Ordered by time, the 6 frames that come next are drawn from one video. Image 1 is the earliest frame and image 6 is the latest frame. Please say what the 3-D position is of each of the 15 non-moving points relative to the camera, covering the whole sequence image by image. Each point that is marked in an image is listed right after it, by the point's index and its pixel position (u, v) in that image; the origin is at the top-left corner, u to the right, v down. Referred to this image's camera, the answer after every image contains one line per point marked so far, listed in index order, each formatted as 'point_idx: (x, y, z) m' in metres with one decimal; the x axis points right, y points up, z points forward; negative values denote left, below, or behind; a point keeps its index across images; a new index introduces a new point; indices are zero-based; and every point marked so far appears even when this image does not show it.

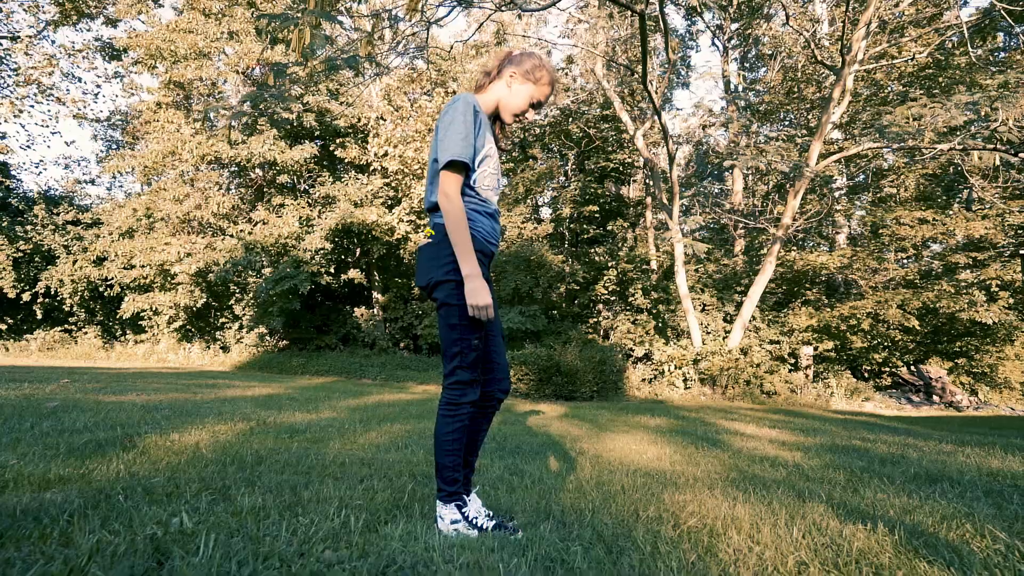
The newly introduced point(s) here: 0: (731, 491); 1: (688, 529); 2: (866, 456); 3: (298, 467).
0: (+1.0, -1.0, +3.1) m
1: (+0.6, -0.8, +2.3) m
2: (+2.5, -1.2, +4.7) m
3: (-1.1, -0.9, +3.3) m
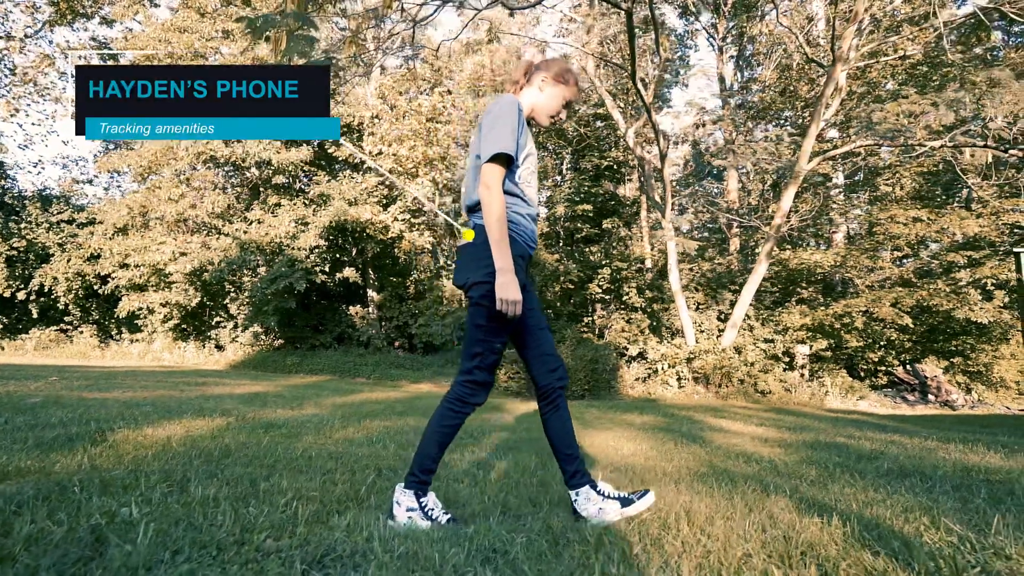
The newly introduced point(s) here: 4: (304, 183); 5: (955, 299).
0: (+0.8, -0.9, +3.1) m
1: (+0.4, -0.8, +2.3) m
2: (+2.4, -1.2, +4.7) m
3: (-1.2, -0.9, +3.3) m
4: (-4.9, +2.5, +15.6) m
5: (+8.2, -0.2, +12.4) m
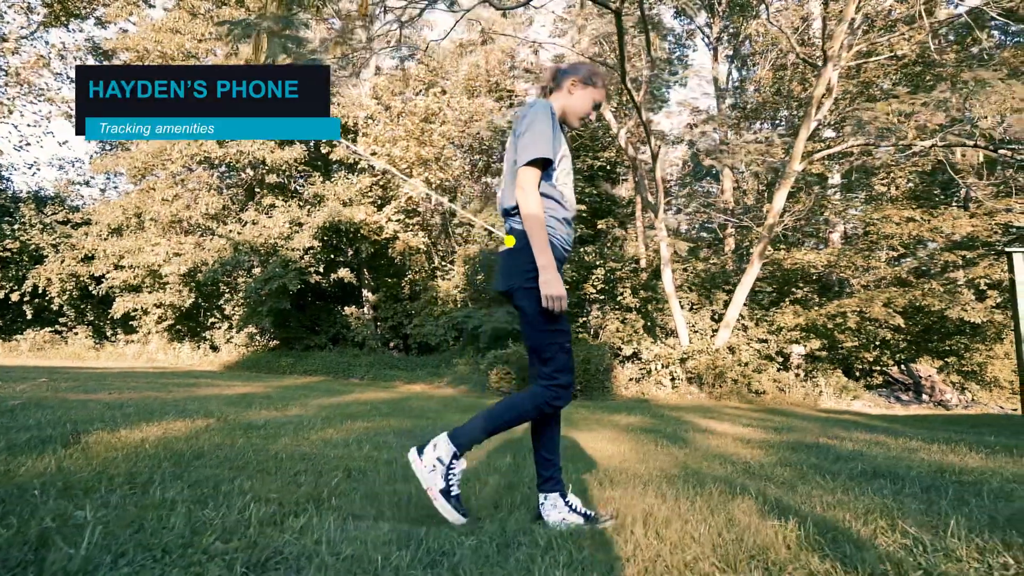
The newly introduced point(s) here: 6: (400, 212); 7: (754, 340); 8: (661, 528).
0: (+0.7, -0.9, +3.1) m
1: (+0.3, -0.8, +2.3) m
2: (+2.2, -1.2, +4.7) m
3: (-1.4, -0.9, +3.3) m
4: (-5.1, +2.5, +15.6) m
5: (+8.1, -0.2, +12.4) m
6: (-2.4, +1.6, +14.2) m
7: (+4.8, -1.0, +12.9) m
8: (+0.5, -0.8, +2.3) m
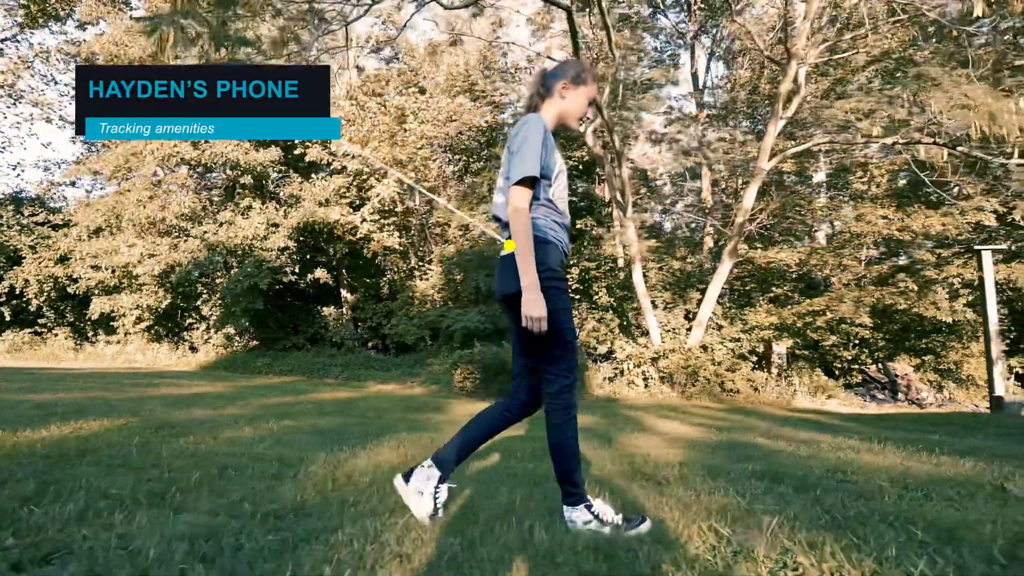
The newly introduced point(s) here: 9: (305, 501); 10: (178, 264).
0: (+0.1, -0.9, +3.1) m
1: (-0.4, -0.8, +2.3) m
2: (+1.6, -1.2, +4.6) m
3: (-2.0, -0.9, +3.3) m
4: (-5.6, +2.5, +15.7) m
5: (+7.6, -0.2, +12.3) m
6: (-3.0, +1.6, +14.3) m
7: (+4.2, -1.0, +12.9) m
8: (-0.1, -0.8, +2.3) m
9: (-0.8, -0.8, +2.6) m
10: (-7.4, +0.5, +14.6) m
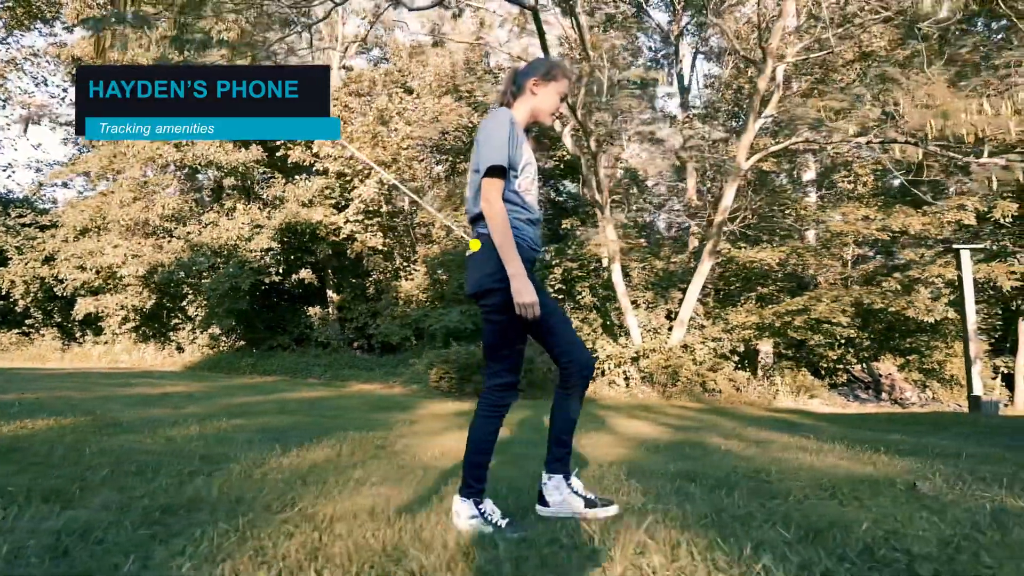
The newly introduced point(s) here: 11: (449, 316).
0: (-0.3, -0.9, +3.1) m
1: (-0.8, -0.8, +2.3) m
2: (+1.2, -1.1, +4.7) m
3: (-2.4, -0.9, +3.3) m
4: (-5.9, +2.5, +15.7) m
5: (+7.2, -0.2, +12.3) m
6: (-3.3, +1.6, +14.3) m
7: (+3.9, -1.0, +12.9) m
8: (-0.5, -0.8, +2.3) m
9: (-1.2, -0.8, +2.6) m
10: (-7.7, +0.5, +14.6) m
11: (-1.2, -0.6, +13.0) m
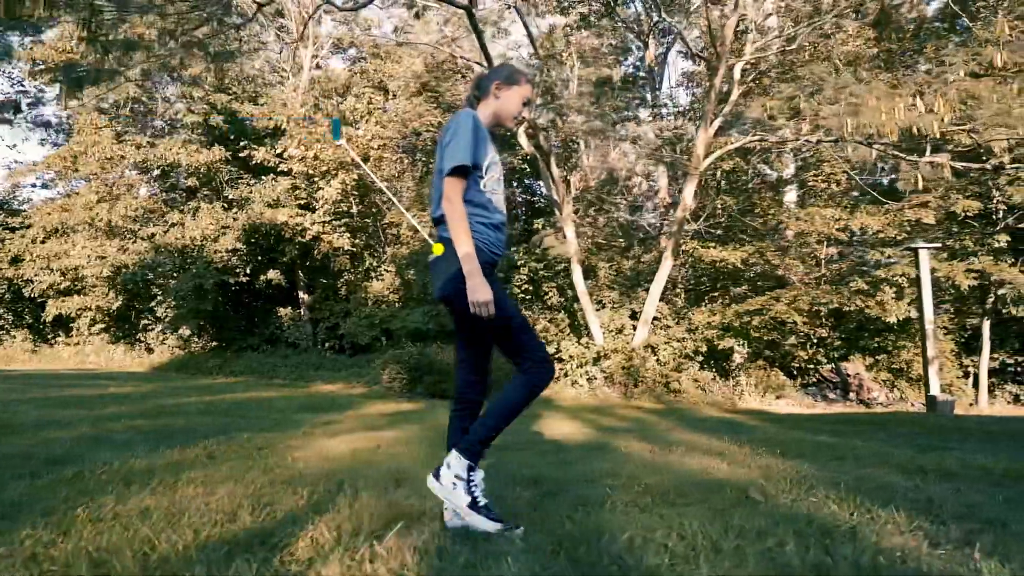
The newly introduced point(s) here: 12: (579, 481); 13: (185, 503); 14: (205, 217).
0: (-1.1, -0.9, +3.0) m
1: (-1.6, -0.8, +2.3) m
2: (+0.4, -1.1, +4.6) m
3: (-3.2, -0.9, +3.3) m
4: (-6.6, +2.4, +15.7) m
5: (+6.5, -0.1, +12.2) m
6: (-4.0, +1.6, +14.3) m
7: (+3.2, -1.0, +12.8) m
8: (-1.3, -0.8, +2.2) m
9: (-2.0, -0.8, +2.6) m
10: (-8.4, +0.5, +14.6) m
11: (-1.9, -0.6, +12.9) m
12: (+0.4, -1.0, +3.3) m
13: (-1.2, -0.8, +2.6) m
14: (-6.6, +1.6, +14.3) m
